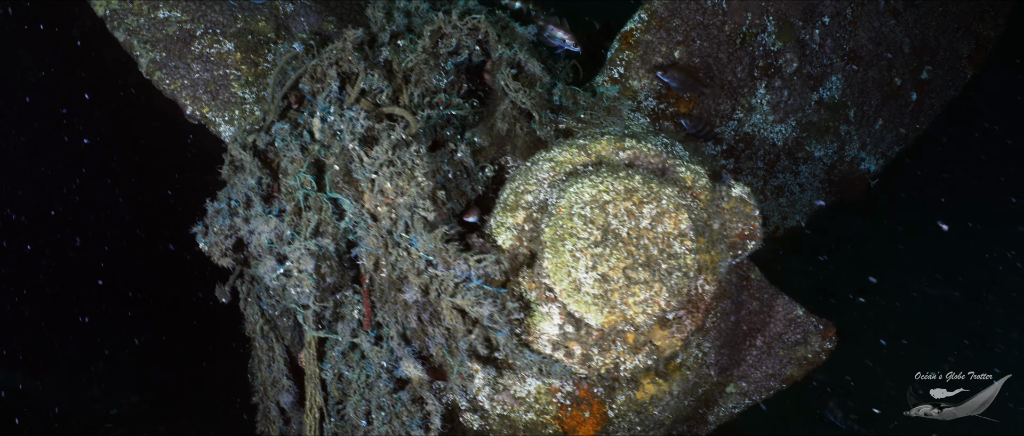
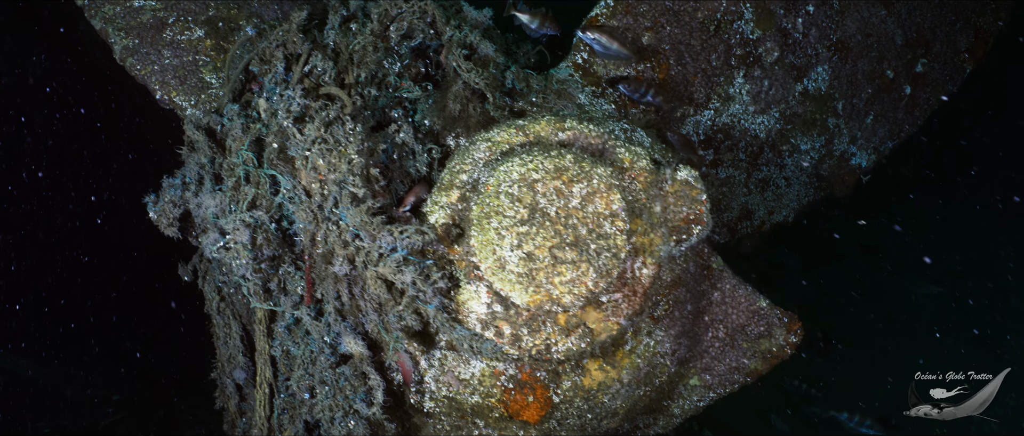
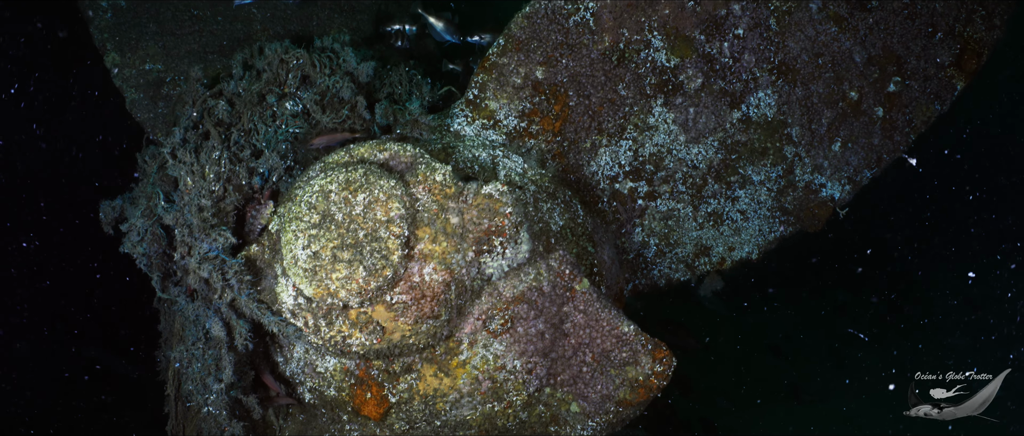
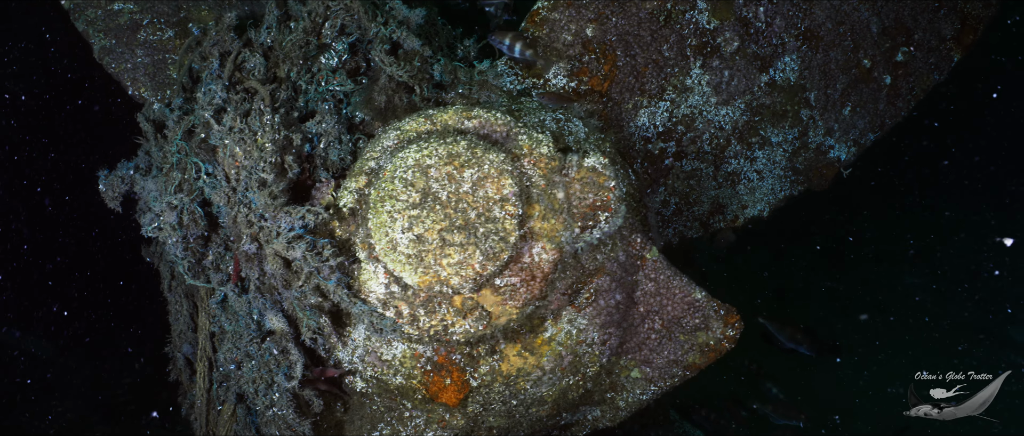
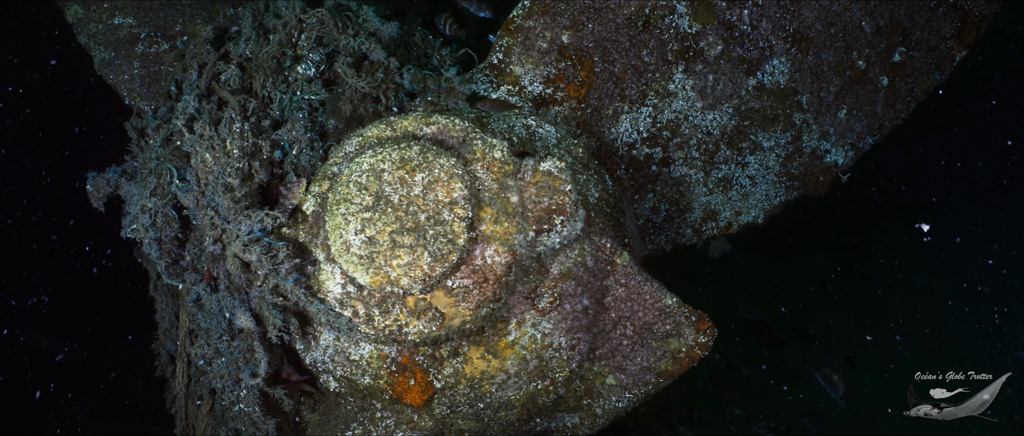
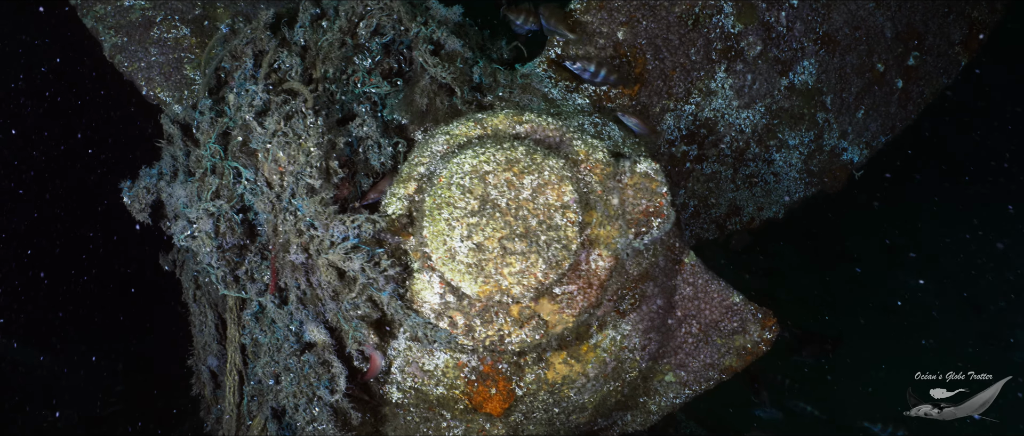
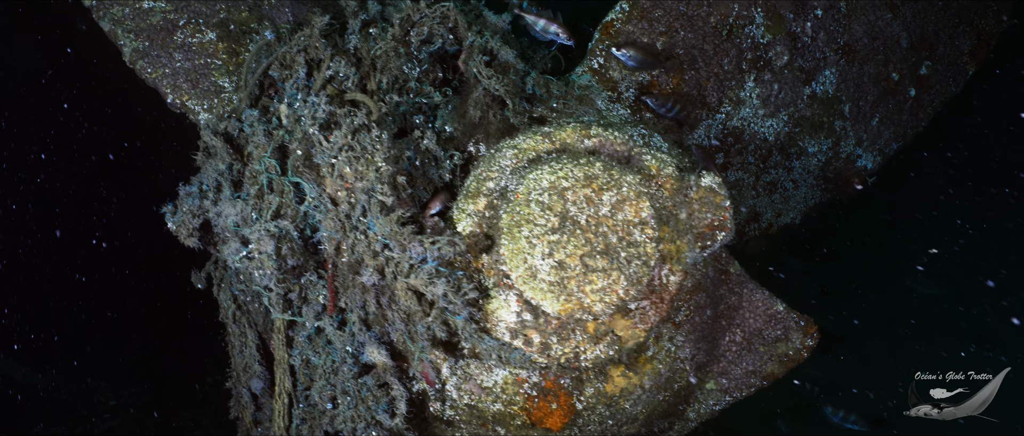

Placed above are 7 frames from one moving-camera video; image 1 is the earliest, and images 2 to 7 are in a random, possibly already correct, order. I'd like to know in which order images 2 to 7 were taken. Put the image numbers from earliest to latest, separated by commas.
7, 2, 6, 4, 5, 3
